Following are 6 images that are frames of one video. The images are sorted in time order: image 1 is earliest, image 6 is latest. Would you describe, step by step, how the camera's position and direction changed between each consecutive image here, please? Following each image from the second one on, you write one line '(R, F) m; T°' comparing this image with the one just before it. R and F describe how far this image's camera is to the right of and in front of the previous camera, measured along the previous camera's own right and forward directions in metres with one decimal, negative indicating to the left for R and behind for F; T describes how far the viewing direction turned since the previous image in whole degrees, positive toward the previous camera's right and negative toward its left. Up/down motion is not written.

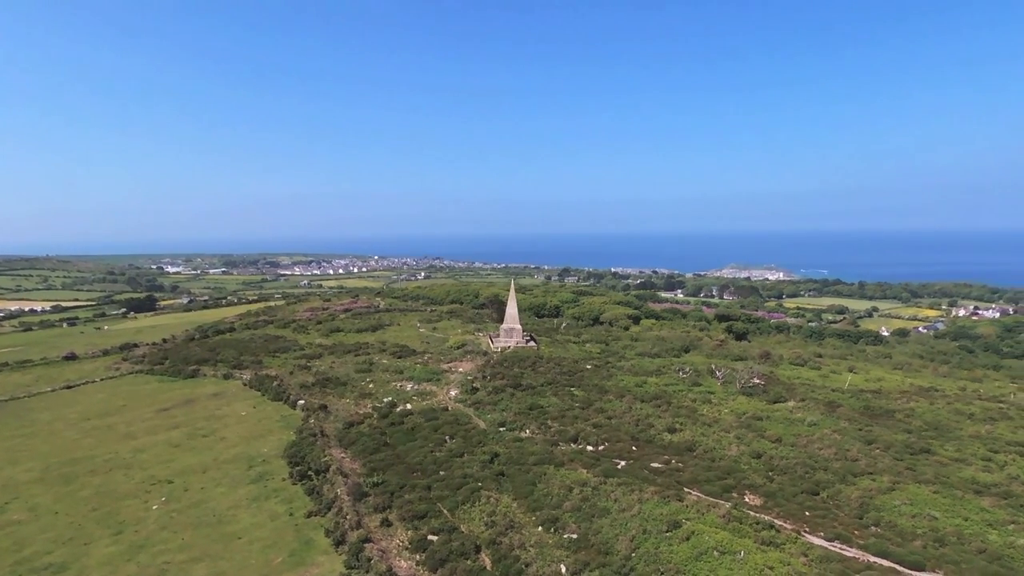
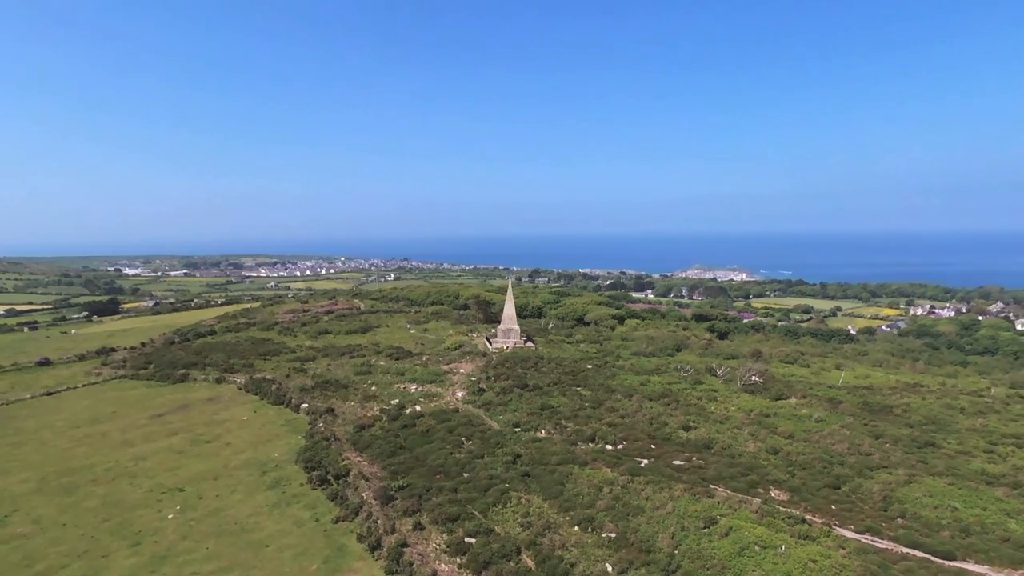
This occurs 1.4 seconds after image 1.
(-2.2, +0.2) m; +3°
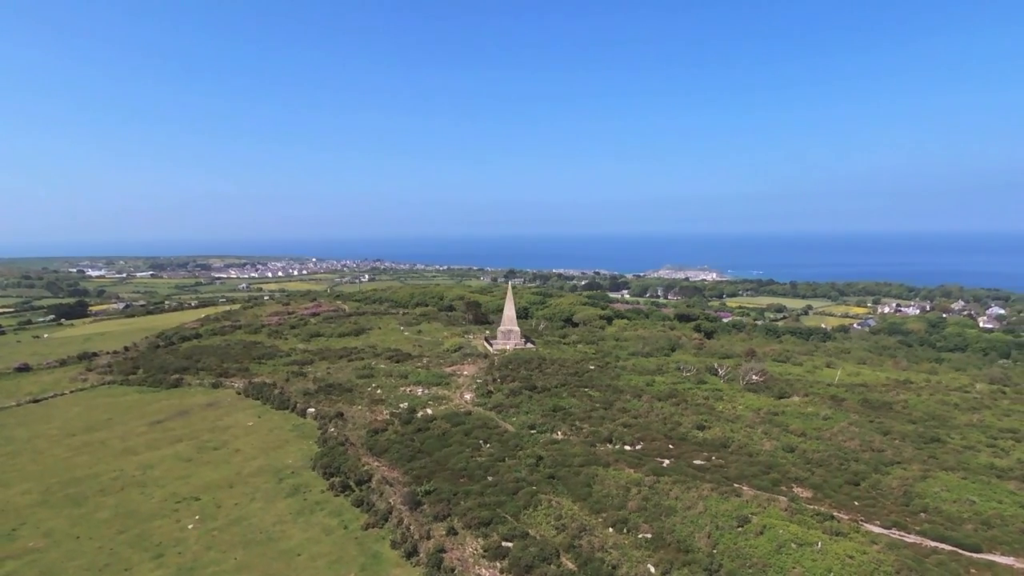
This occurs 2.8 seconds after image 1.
(-2.0, +0.1) m; +2°
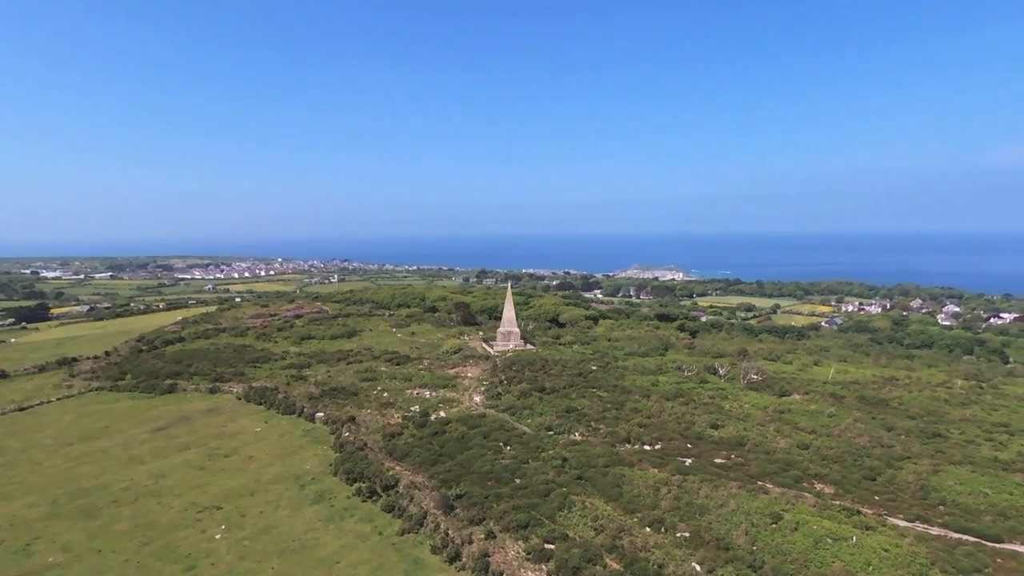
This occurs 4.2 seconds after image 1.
(-2.3, 0.0) m; +3°
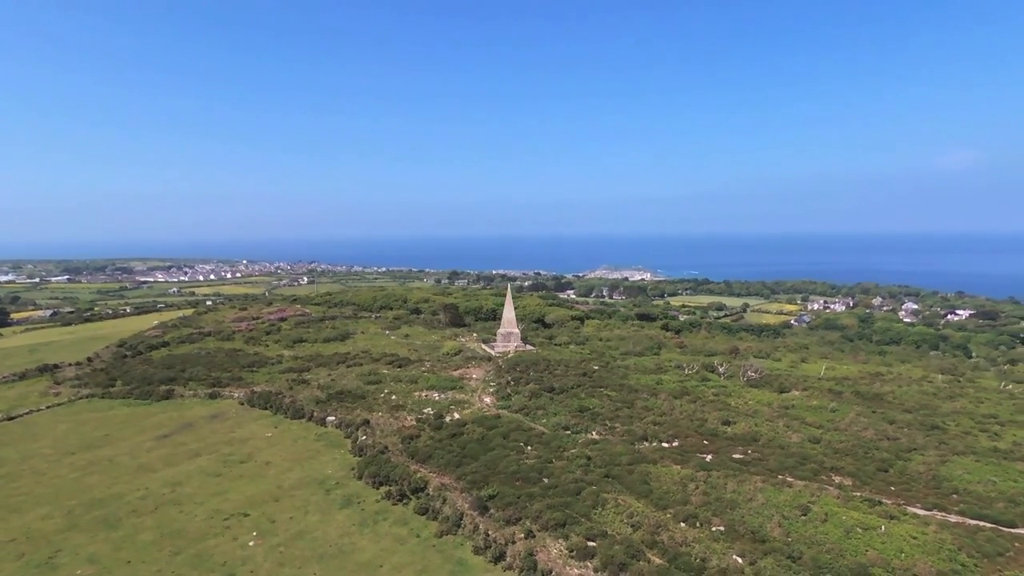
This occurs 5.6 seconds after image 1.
(-2.3, -0.1) m; +3°
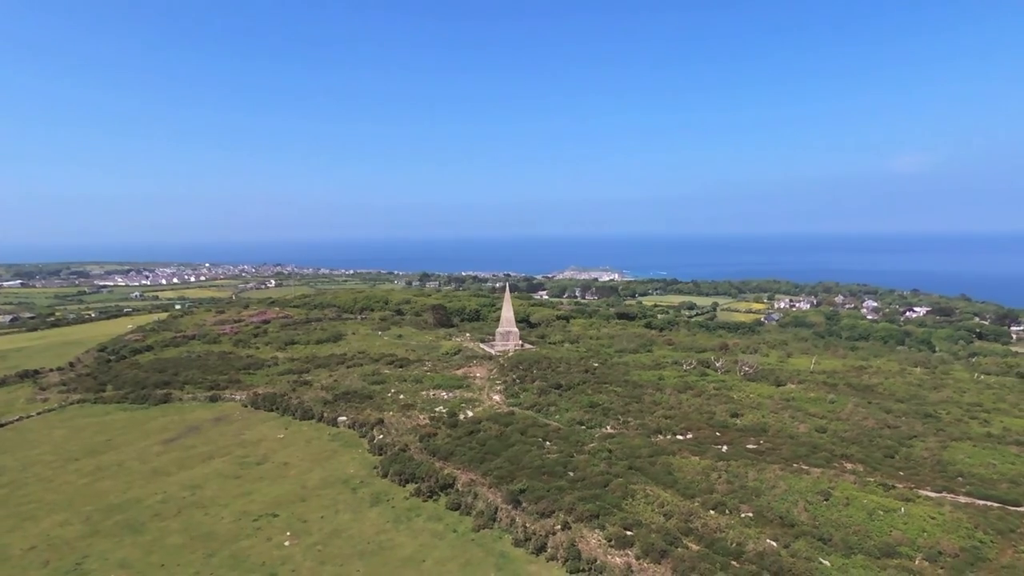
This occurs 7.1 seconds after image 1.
(-2.3, -0.3) m; +3°
